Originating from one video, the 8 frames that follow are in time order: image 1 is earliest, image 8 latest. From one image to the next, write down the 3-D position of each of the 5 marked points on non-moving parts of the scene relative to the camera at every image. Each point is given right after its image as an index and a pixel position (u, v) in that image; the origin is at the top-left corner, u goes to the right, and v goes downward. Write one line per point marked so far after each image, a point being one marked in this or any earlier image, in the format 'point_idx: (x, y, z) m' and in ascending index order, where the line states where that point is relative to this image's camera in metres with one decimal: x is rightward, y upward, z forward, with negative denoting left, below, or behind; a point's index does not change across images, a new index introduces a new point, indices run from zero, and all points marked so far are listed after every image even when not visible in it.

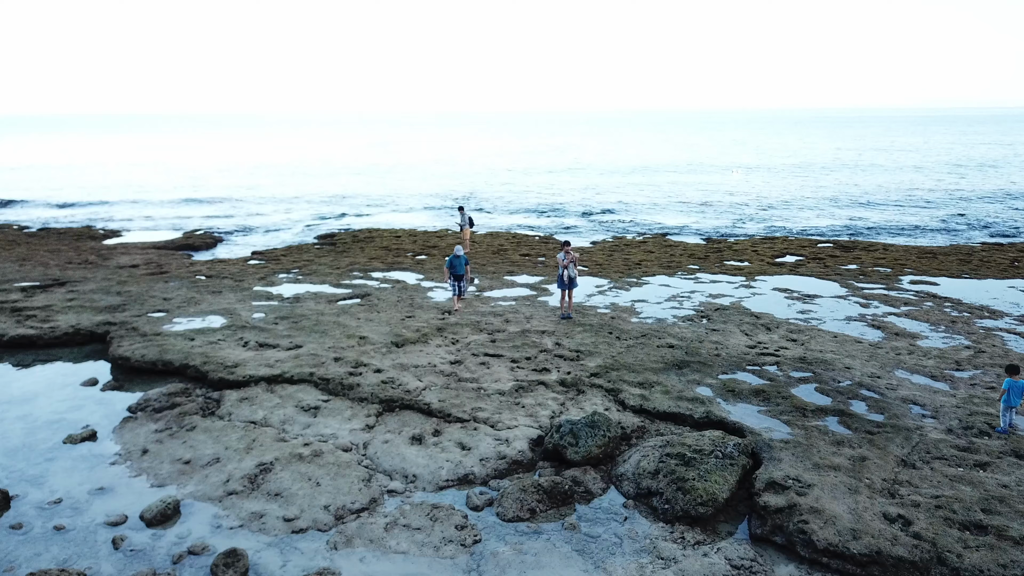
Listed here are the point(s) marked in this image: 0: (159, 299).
0: (-7.1, -0.2, +16.4) m
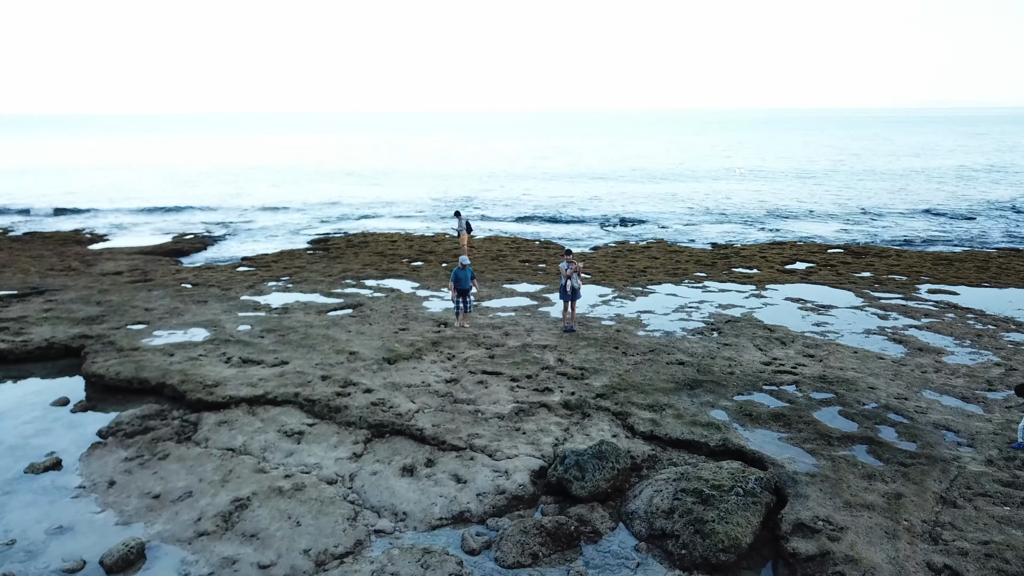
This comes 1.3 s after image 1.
0: (-7.2, -0.4, +15.6) m
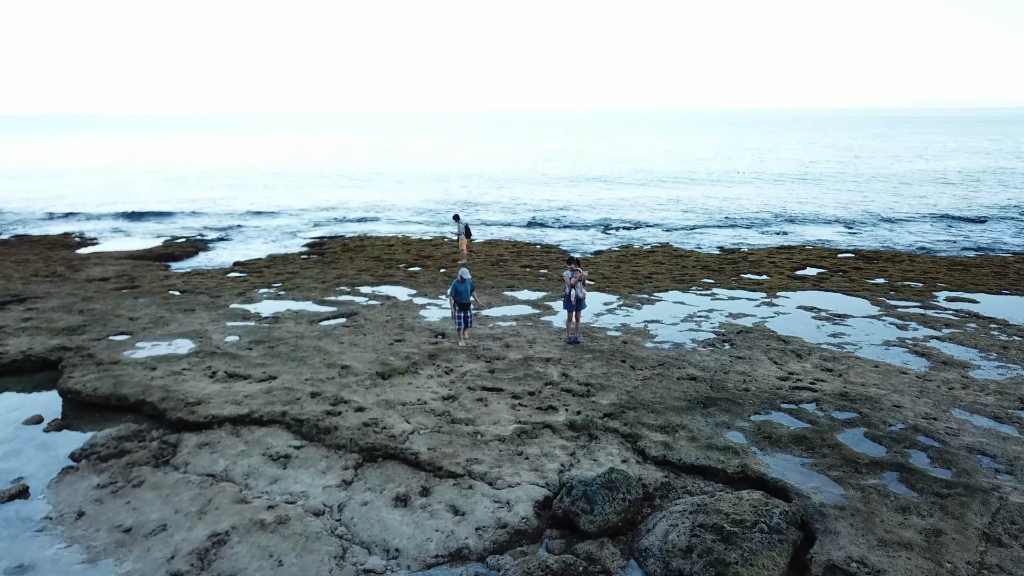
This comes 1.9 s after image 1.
0: (-7.1, -0.6, +14.9) m
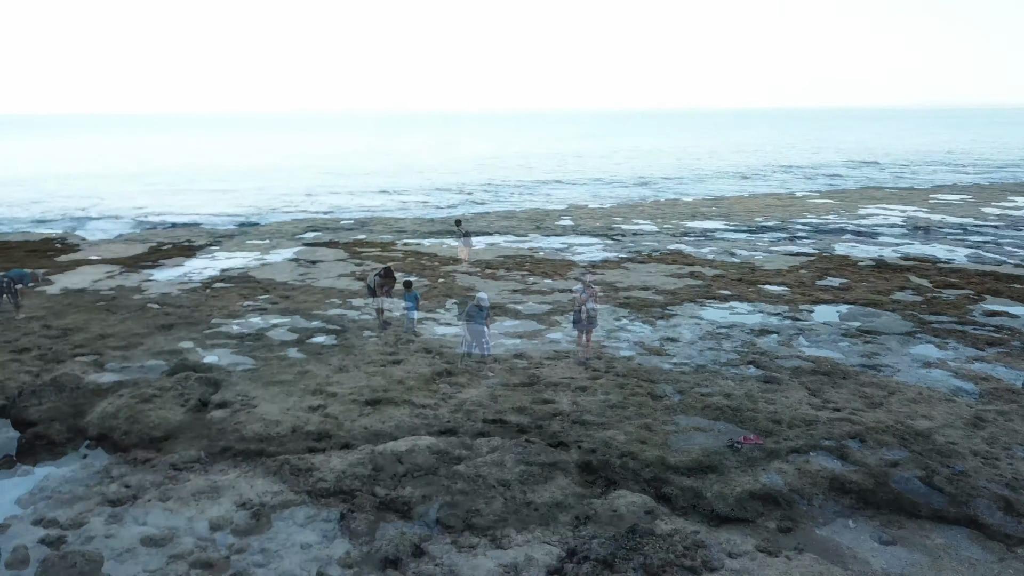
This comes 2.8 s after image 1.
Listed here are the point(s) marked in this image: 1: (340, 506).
0: (-7.0, -0.7, +14.0) m
1: (-1.8, -2.2, +8.3) m
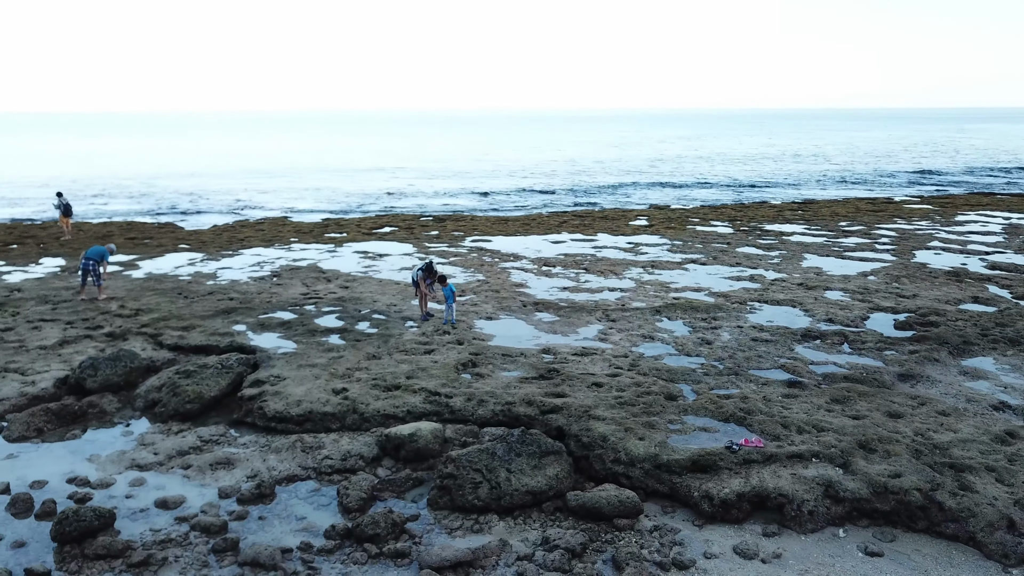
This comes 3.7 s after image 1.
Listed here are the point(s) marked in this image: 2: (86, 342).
0: (-6.3, -0.5, +15.0) m
1: (-1.9, -2.1, +8.8) m
2: (-6.9, -0.9, +13.2) m
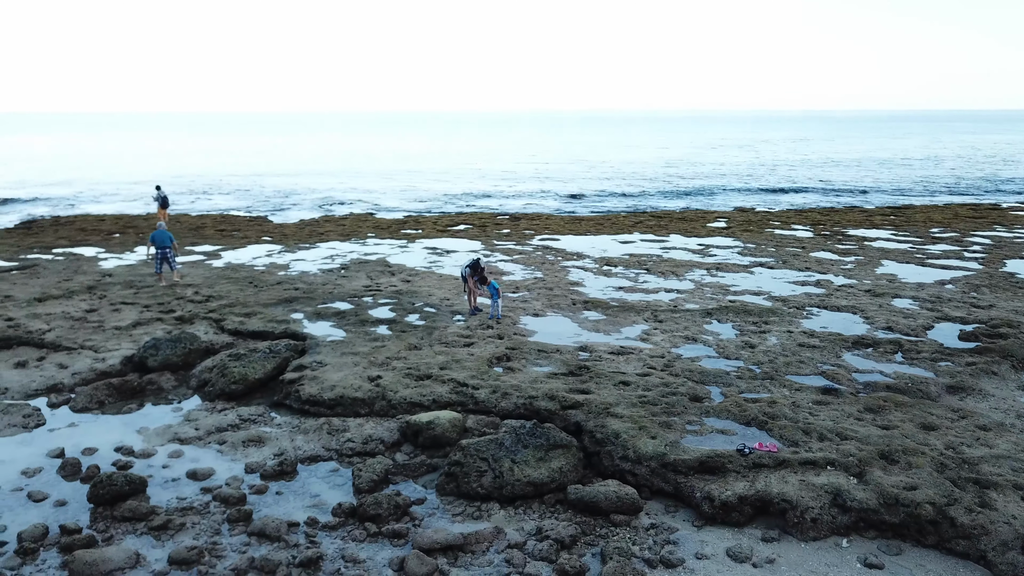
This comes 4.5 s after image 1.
0: (-5.4, -0.2, +15.9) m
1: (-1.8, -2.0, +9.1) m
2: (-6.2, -0.6, +14.1) m
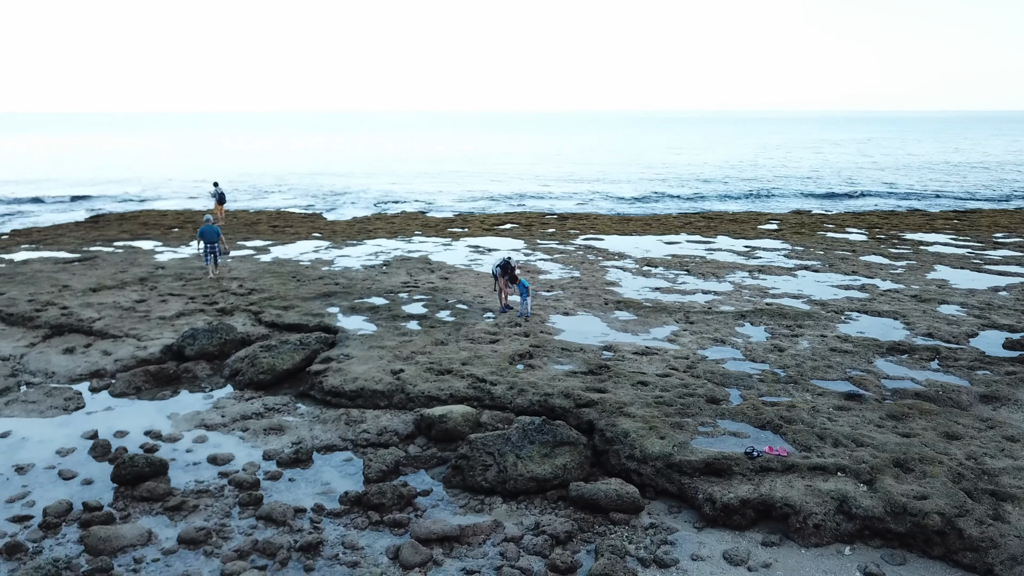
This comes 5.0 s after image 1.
0: (-4.7, -0.1, +16.4) m
1: (-1.7, -1.9, +9.3) m
2: (-5.6, -0.5, +14.6) m
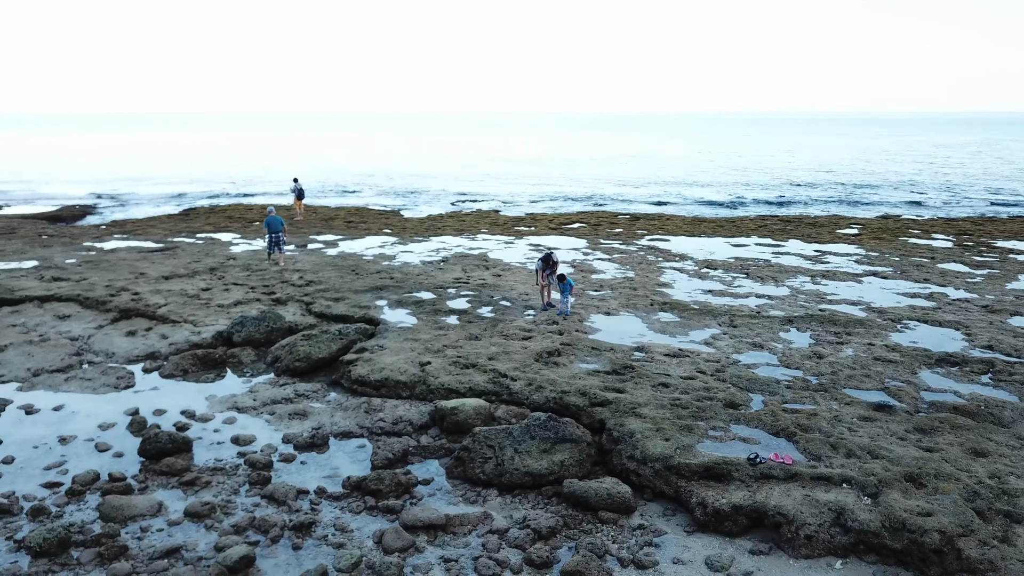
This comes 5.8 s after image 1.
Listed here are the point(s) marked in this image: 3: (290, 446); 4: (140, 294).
0: (-3.7, 0.0, +16.9) m
1: (-1.6, -1.8, +9.6) m
2: (-4.9, -0.3, +15.3) m
3: (-2.6, -1.9, +9.6) m
4: (-7.4, -0.1, +16.2) m
